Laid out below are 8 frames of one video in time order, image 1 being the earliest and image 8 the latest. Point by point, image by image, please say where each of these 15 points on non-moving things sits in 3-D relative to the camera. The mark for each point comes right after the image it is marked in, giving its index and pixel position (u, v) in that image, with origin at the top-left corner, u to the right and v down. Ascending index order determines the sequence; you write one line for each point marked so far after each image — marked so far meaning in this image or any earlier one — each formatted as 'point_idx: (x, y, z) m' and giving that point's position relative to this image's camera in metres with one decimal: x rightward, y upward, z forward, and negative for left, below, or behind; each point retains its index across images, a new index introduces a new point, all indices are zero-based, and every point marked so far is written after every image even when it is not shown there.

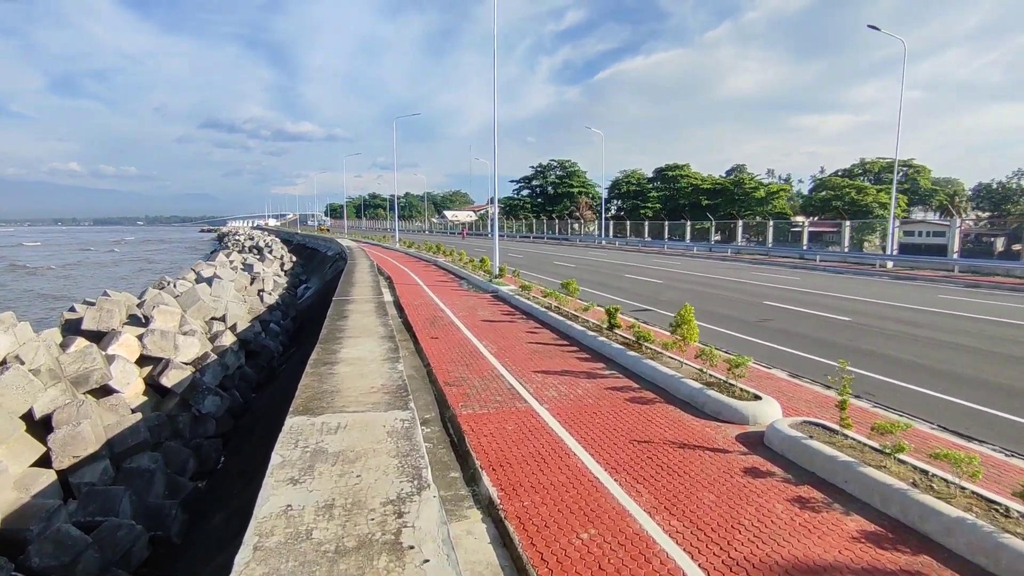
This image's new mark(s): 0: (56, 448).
0: (-5.6, -2.0, +7.2) m
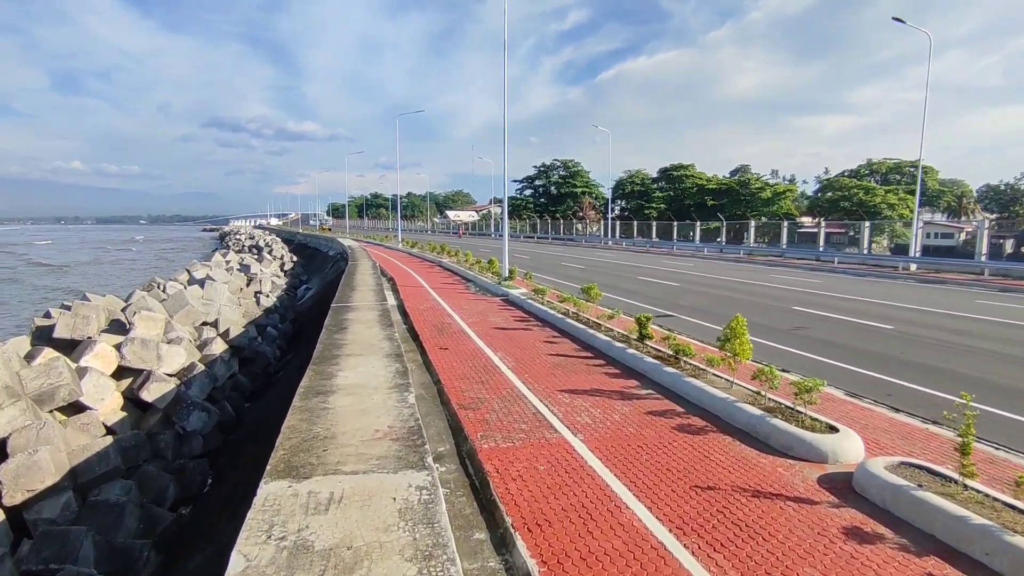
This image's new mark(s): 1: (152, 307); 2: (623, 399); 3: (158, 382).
0: (-5.3, -2.0, +6.2) m
1: (-6.7, -0.4, +10.9) m
2: (+1.3, -1.3, +6.7) m
3: (-5.5, -1.5, +9.2) m
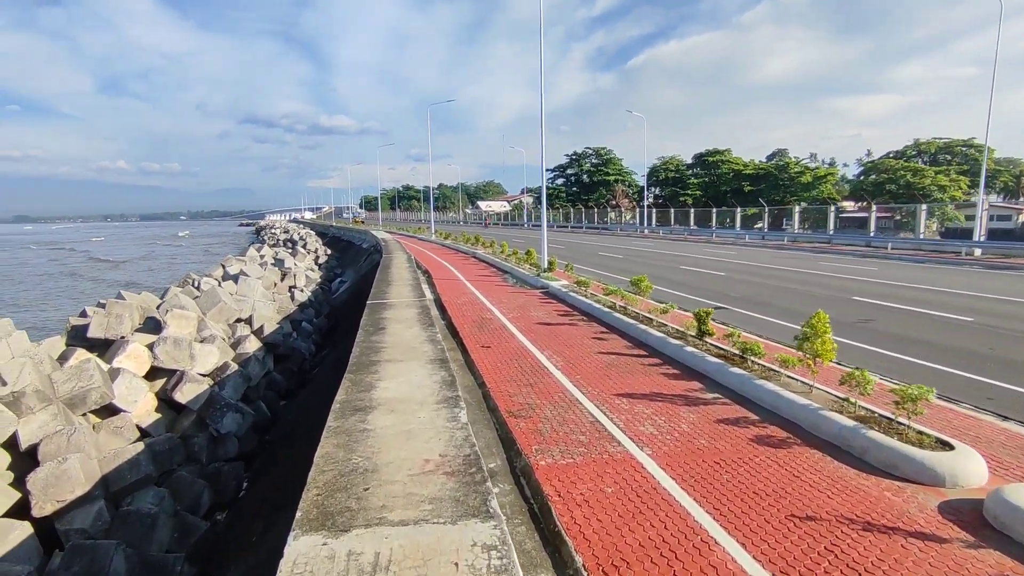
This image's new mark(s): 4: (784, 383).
0: (-4.8, -2.1, +5.9) m
1: (-5.9, -0.3, +10.7) m
2: (+1.8, -1.2, +6.1) m
3: (-4.9, -1.4, +9.0) m
4: (+2.8, -1.0, +6.1) m
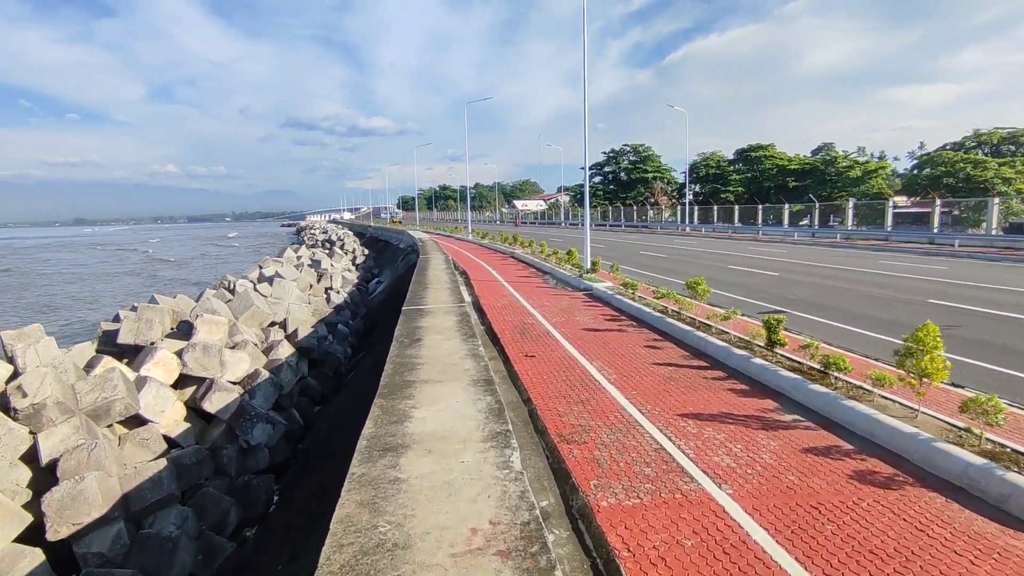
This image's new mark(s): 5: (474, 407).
0: (-4.3, -2.1, +5.5) m
1: (-5.2, -0.4, +10.3) m
2: (+2.3, -1.3, +5.3) m
3: (-4.2, -1.5, +8.6) m
4: (+3.3, -1.0, +5.2) m
5: (-0.3, -0.9, +4.8) m
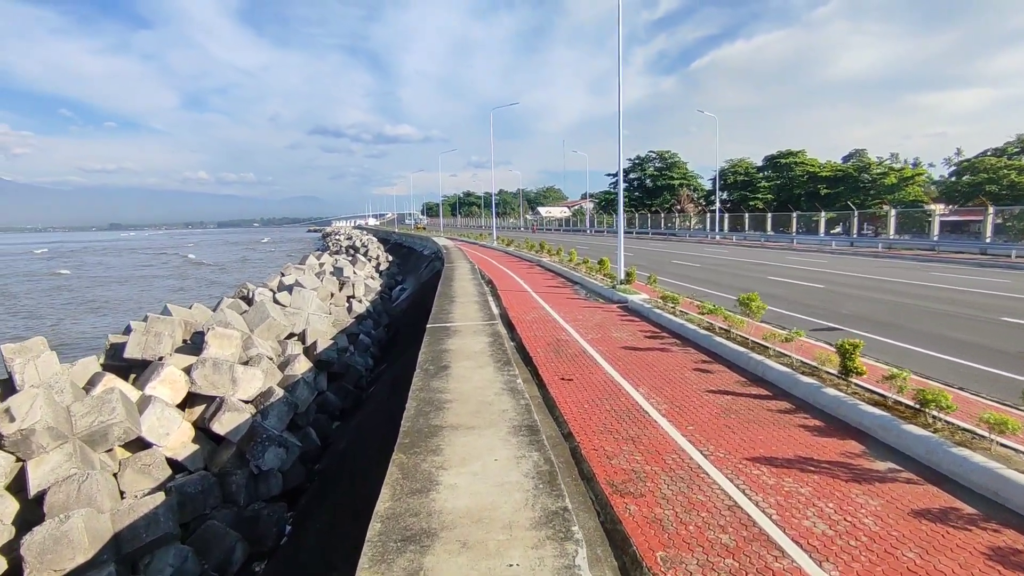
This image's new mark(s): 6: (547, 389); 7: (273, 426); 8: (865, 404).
0: (-4.0, -2.3, +4.9) m
1: (-4.6, -0.5, +9.8) m
2: (+2.6, -1.4, +4.4) m
3: (-3.8, -1.7, +7.9) m
4: (+3.6, -1.2, +4.3) m
5: (0.0, -1.1, +4.1) m
6: (+0.4, -1.2, +6.9) m
7: (-3.4, -1.9, +8.3) m
8: (+3.4, -1.1, +5.6) m
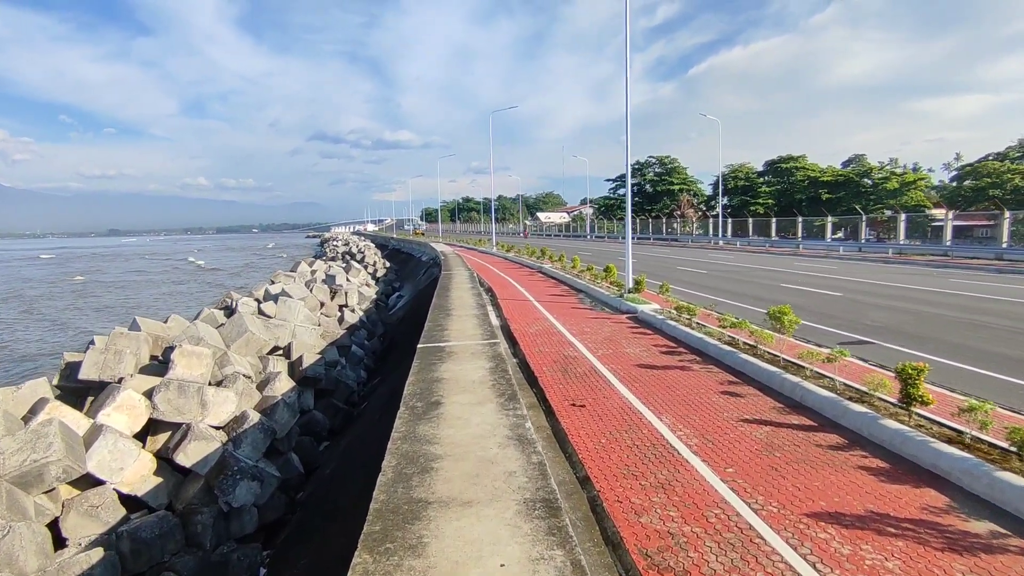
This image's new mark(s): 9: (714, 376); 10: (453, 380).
0: (-3.9, -2.4, +4.0) m
1: (-4.6, -0.7, +8.9) m
2: (+2.6, -1.5, +3.5) m
3: (-3.7, -1.8, +7.0) m
4: (+3.6, -1.3, +3.4) m
5: (0.0, -1.2, +3.2) m
6: (+0.4, -1.3, +6.0) m
7: (-3.3, -2.1, +7.4) m
8: (+3.4, -1.2, +4.7) m
9: (+2.5, -1.1, +7.5) m
10: (-0.6, -0.8, +6.2) m
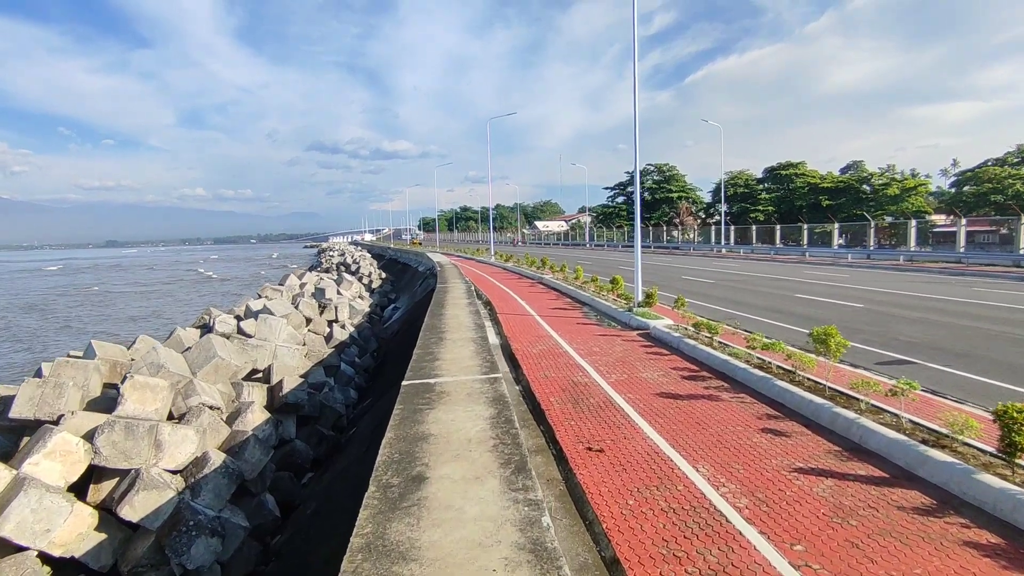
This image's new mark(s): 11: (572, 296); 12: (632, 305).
0: (-3.9, -2.6, +2.9) m
1: (-4.6, -1.0, +7.8) m
2: (+2.7, -1.7, +2.5) m
3: (-3.7, -2.1, +6.0) m
4: (+3.7, -1.5, +2.4) m
5: (+0.1, -1.4, +2.1) m
6: (+0.5, -1.5, +4.9) m
7: (-3.3, -2.3, +6.4) m
8: (+3.4, -1.4, +3.7) m
9: (+2.6, -1.3, +6.5) m
10: (-0.6, -1.0, +5.2) m
11: (+1.7, -0.2, +17.0) m
12: (+2.6, -0.4, +13.1) m
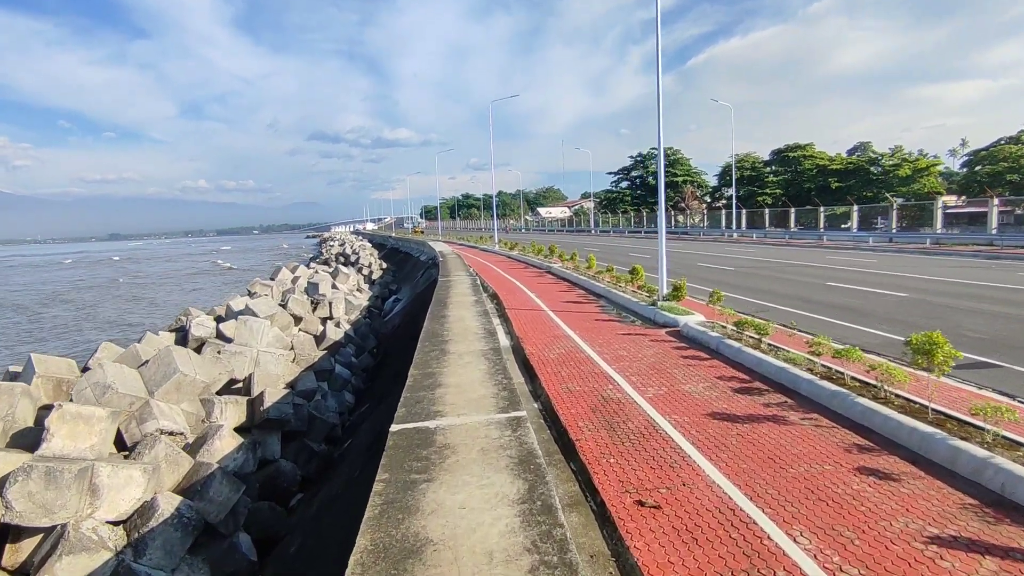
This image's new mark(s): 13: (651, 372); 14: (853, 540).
0: (-3.7, -2.7, +1.7) m
1: (-4.4, -1.0, +6.5) m
2: (+2.8, -1.7, +1.1) m
3: (-3.5, -2.1, +4.7) m
4: (+3.8, -1.5, +1.1) m
5: (+0.3, -1.5, +0.8) m
6: (+0.7, -1.5, +3.6) m
7: (-3.1, -2.4, +5.1) m
8: (+3.6, -1.4, +2.4) m
9: (+2.8, -1.3, +5.2) m
10: (-0.4, -1.1, +3.9) m
11: (+1.9, 0.0, +15.7) m
12: (+2.9, -0.2, +11.7) m
13: (+1.7, -1.1, +7.4) m
14: (+2.1, -1.5, +3.6) m
